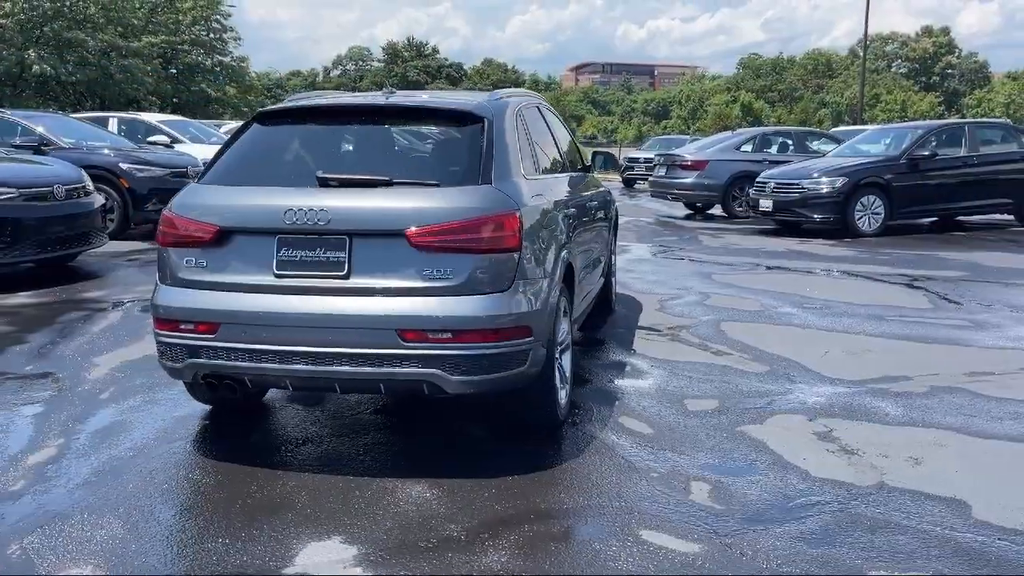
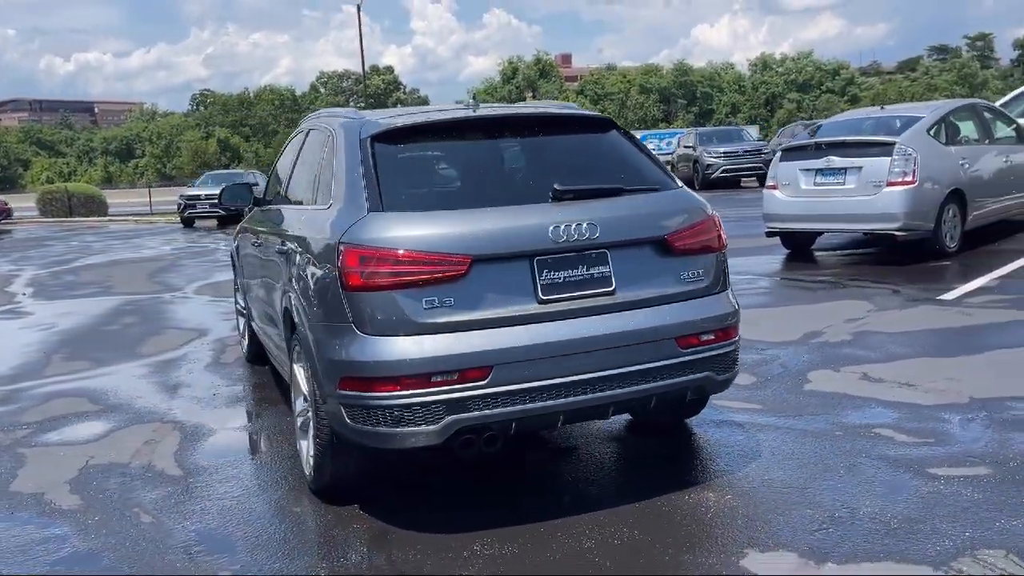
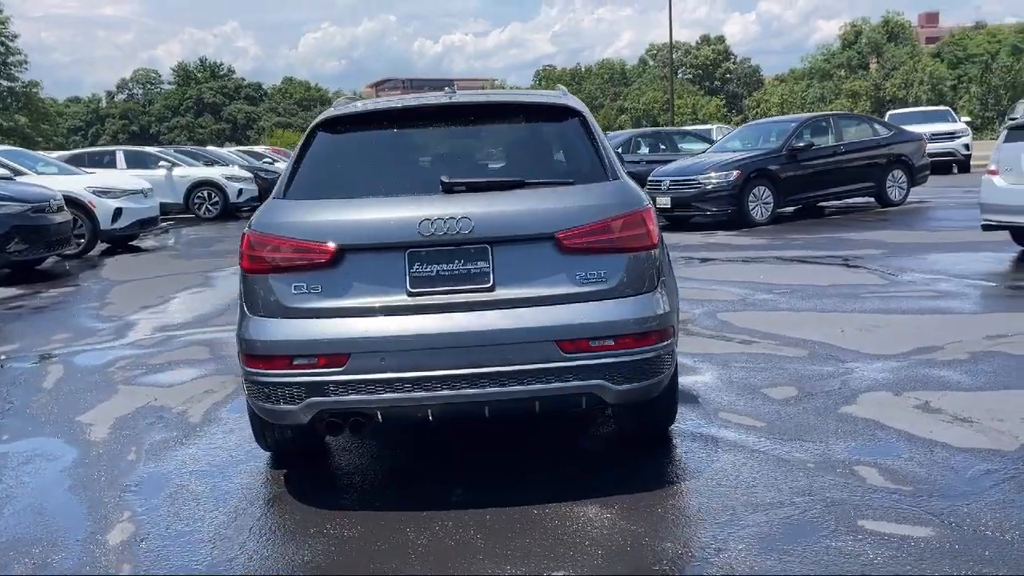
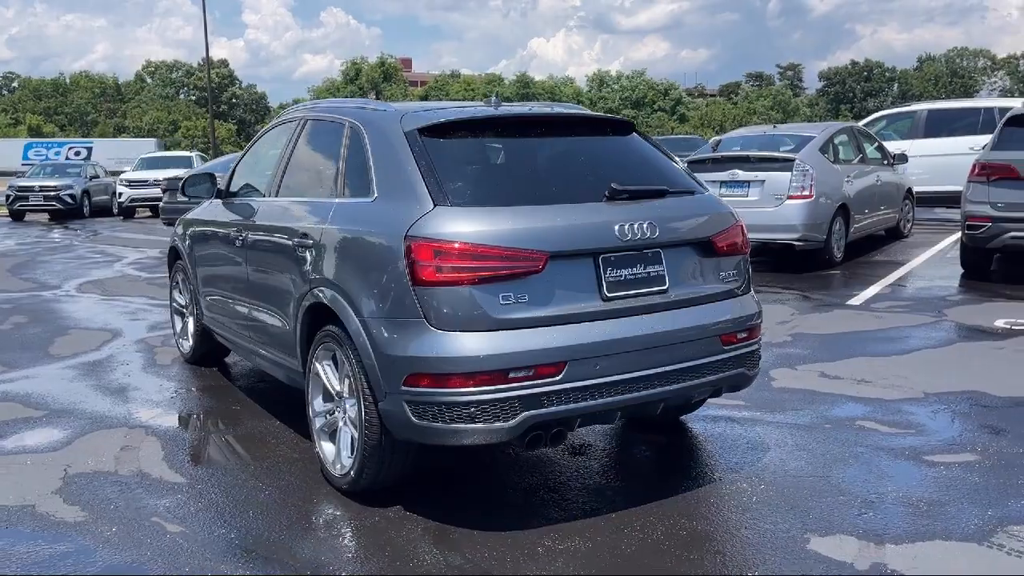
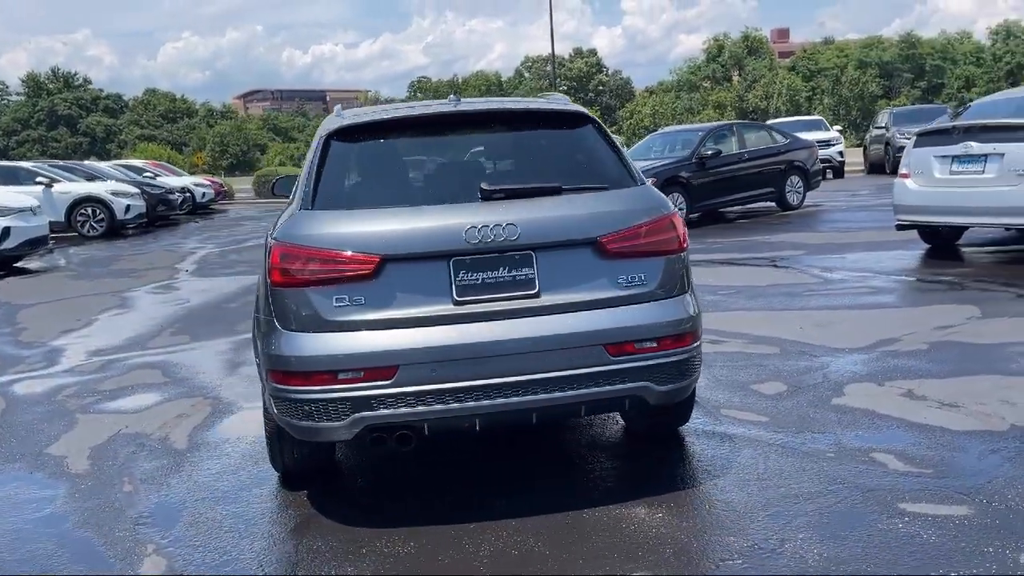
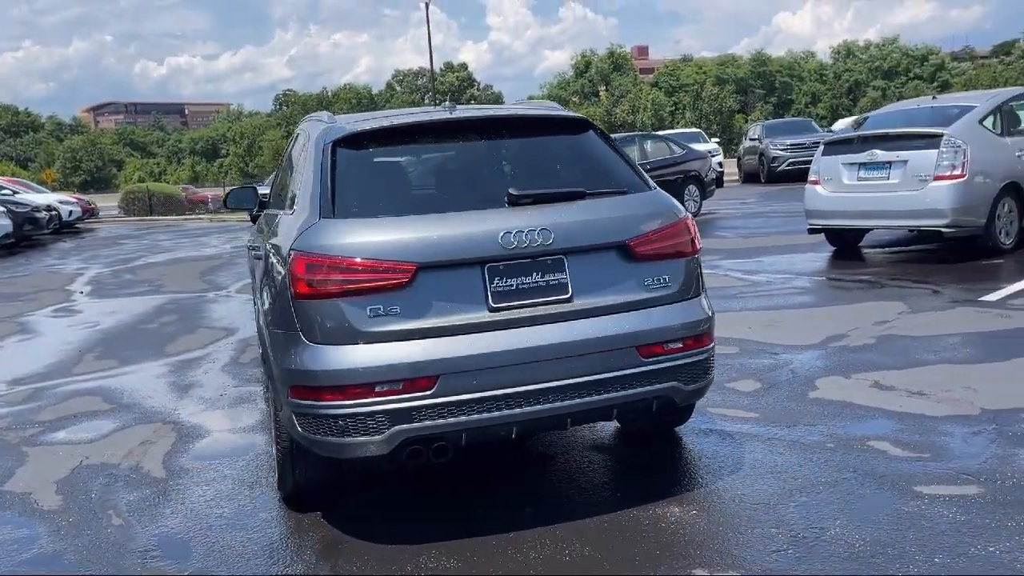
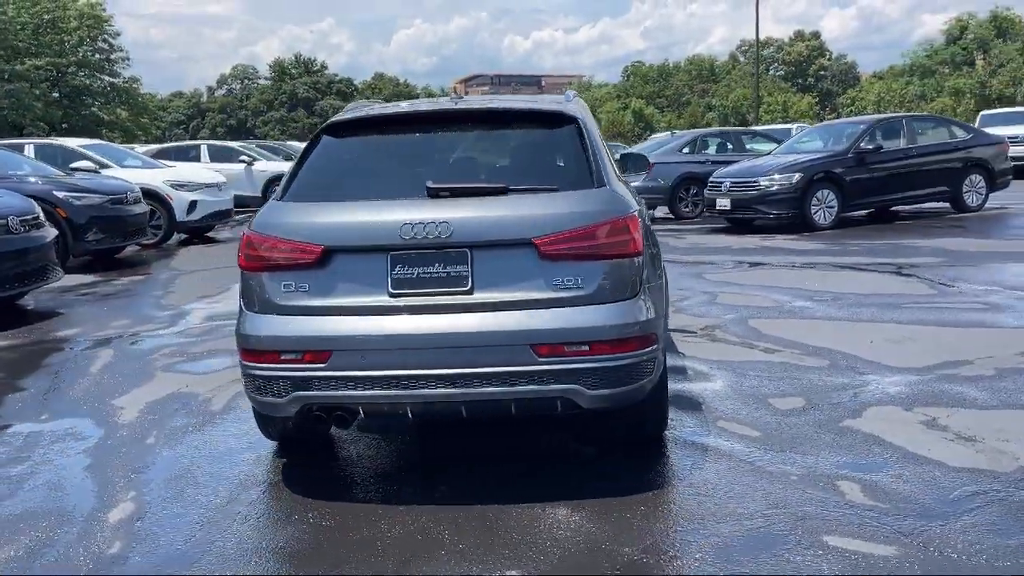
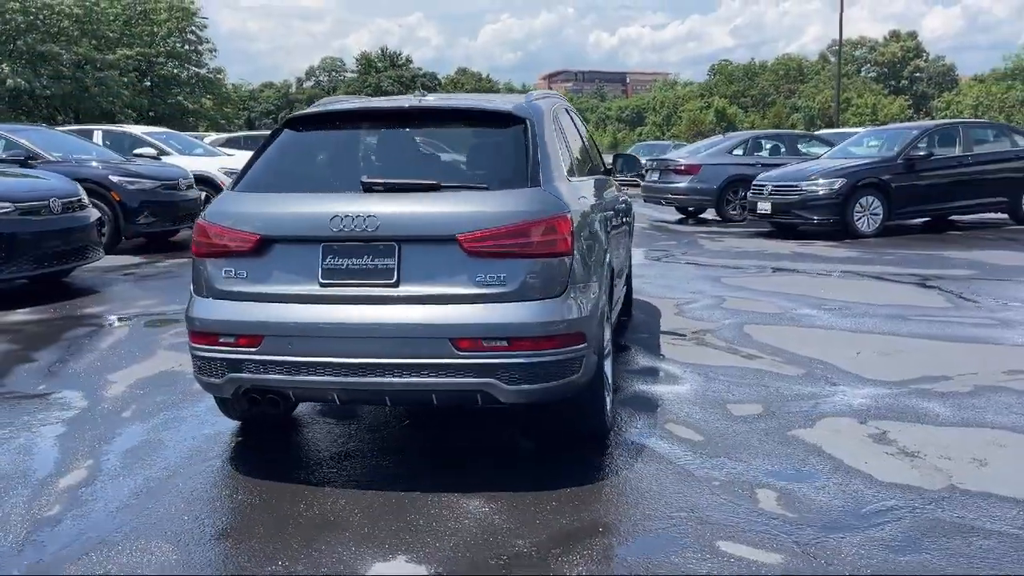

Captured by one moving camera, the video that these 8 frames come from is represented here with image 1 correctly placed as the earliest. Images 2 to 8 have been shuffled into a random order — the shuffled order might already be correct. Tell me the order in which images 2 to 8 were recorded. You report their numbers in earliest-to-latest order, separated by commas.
8, 7, 3, 5, 6, 2, 4
